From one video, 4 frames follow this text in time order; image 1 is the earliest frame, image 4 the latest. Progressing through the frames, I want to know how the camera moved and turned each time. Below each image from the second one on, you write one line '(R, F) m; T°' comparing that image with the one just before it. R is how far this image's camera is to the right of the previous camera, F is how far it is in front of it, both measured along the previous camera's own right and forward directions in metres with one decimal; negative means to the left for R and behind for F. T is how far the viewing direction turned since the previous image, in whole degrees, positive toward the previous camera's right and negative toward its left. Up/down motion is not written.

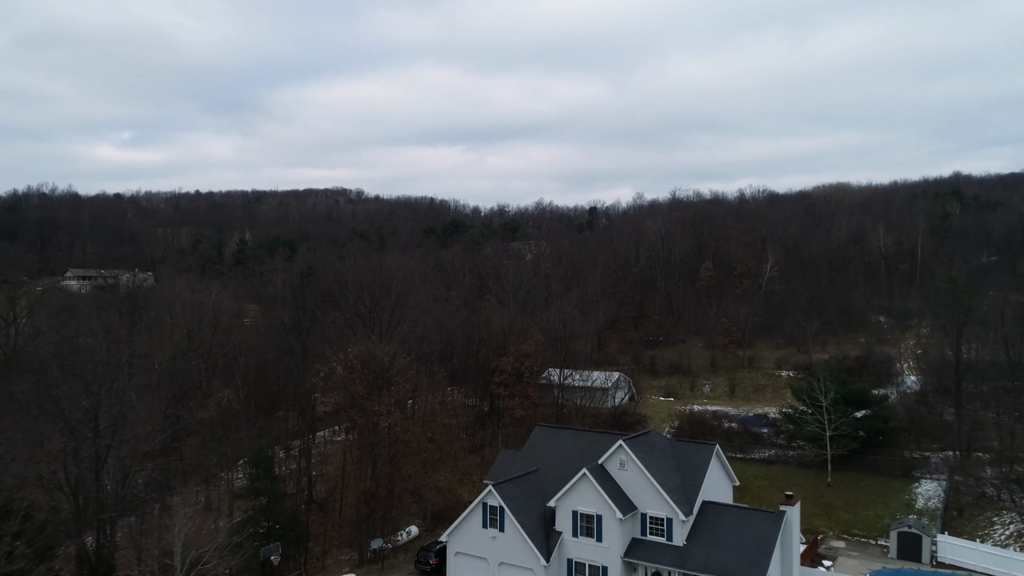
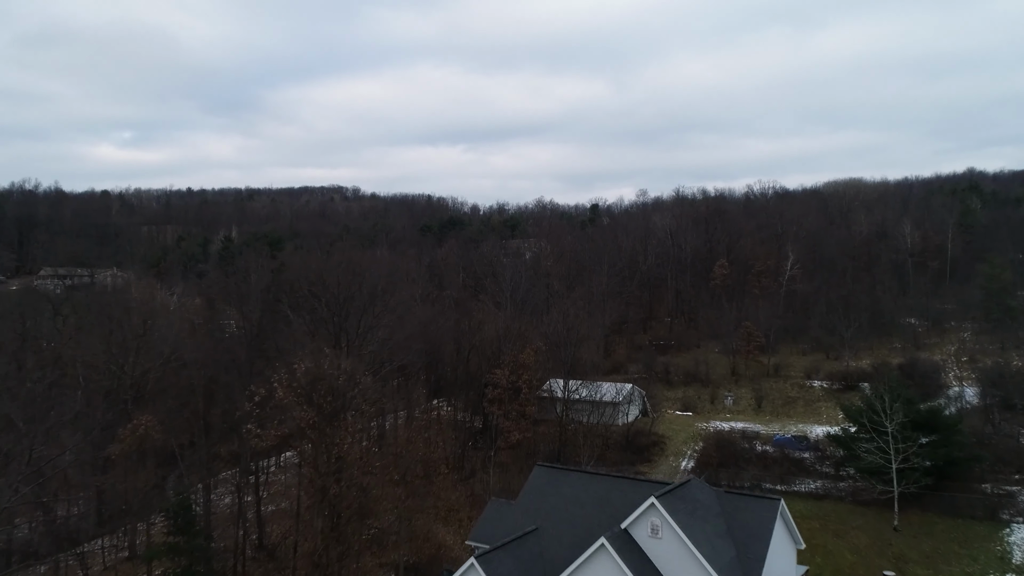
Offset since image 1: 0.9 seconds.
(+0.2, +3.9) m; 0°
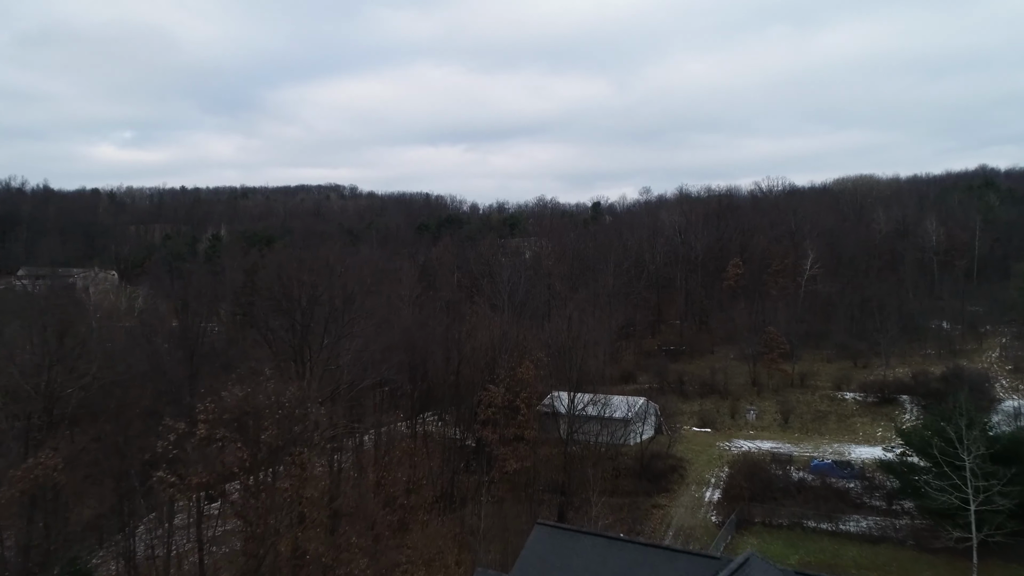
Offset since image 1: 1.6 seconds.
(+0.2, +3.1) m; 0°
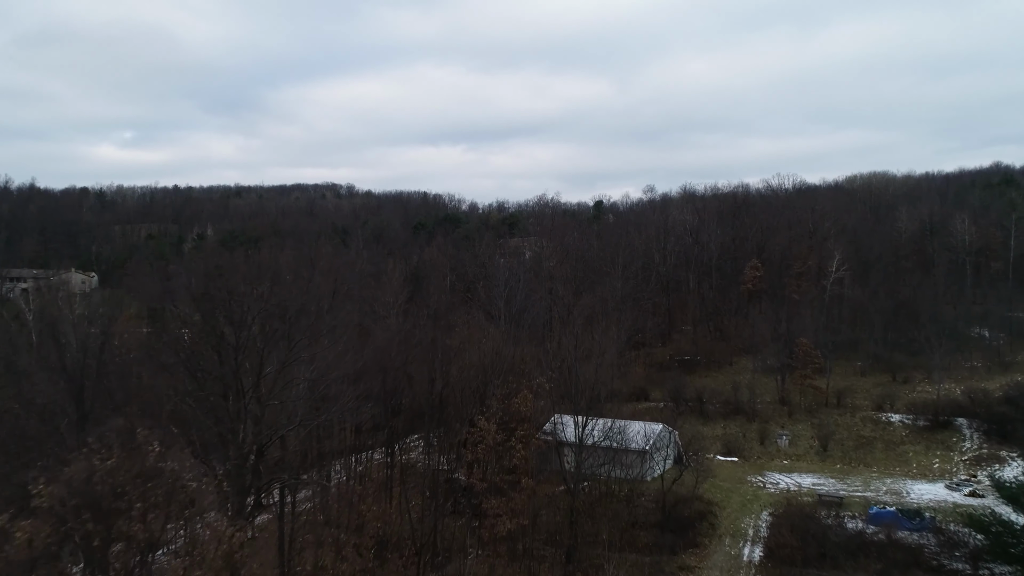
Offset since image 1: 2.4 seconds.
(+0.2, +3.5) m; 0°
